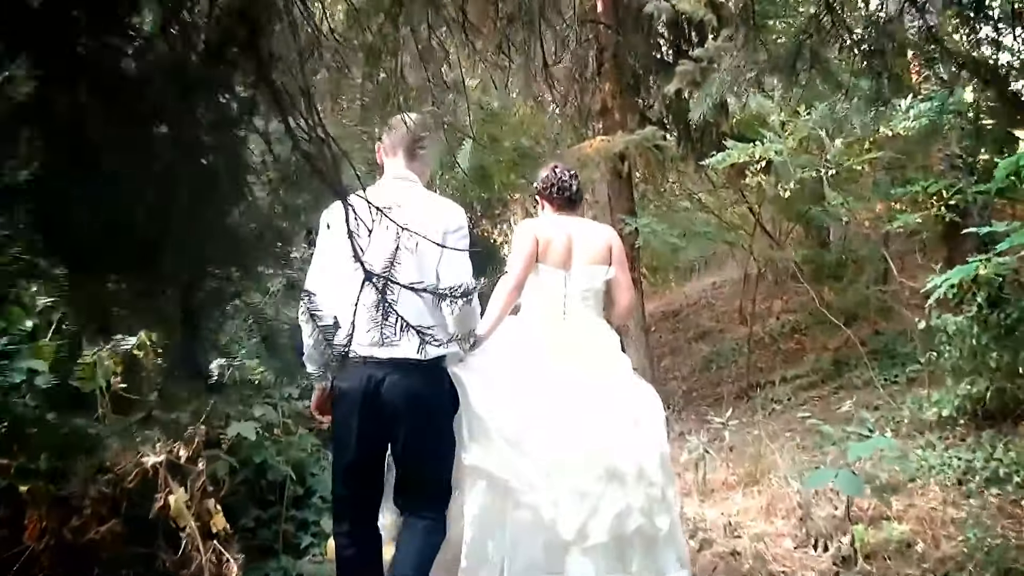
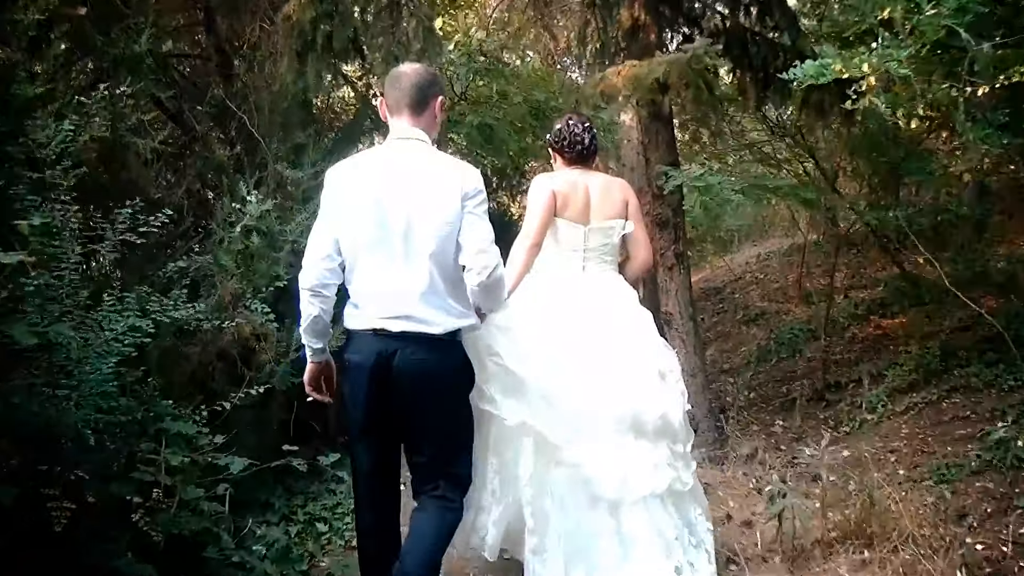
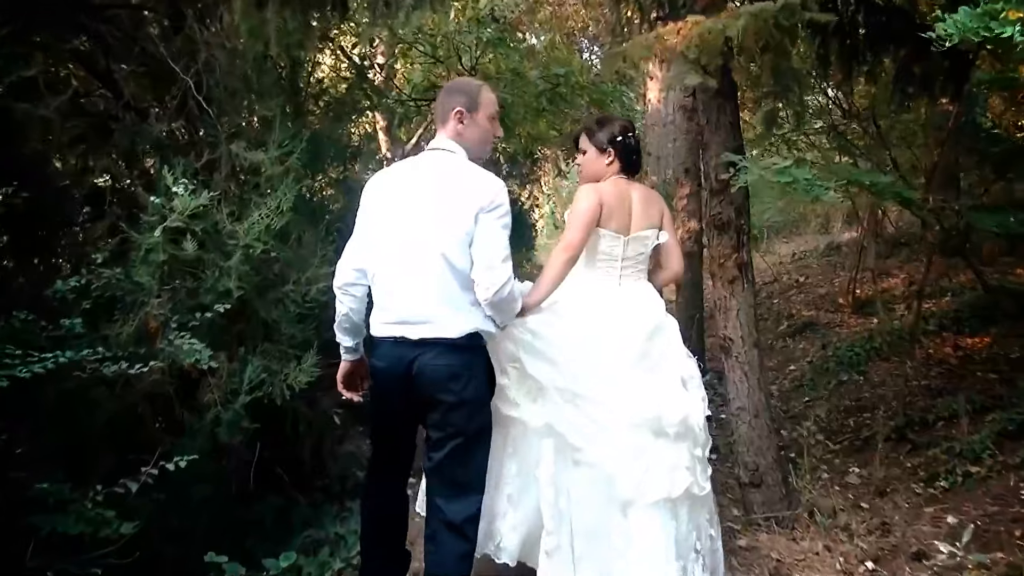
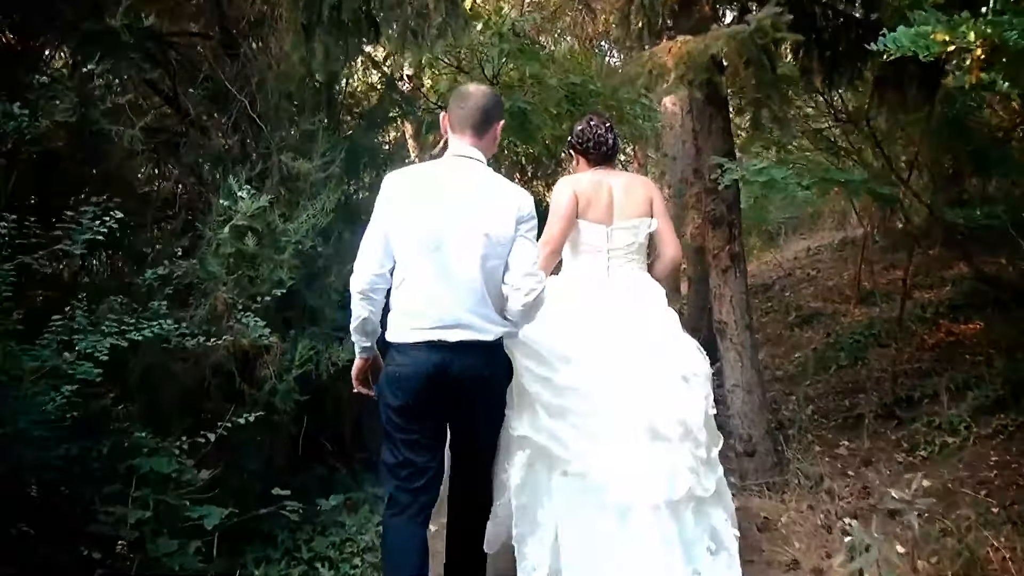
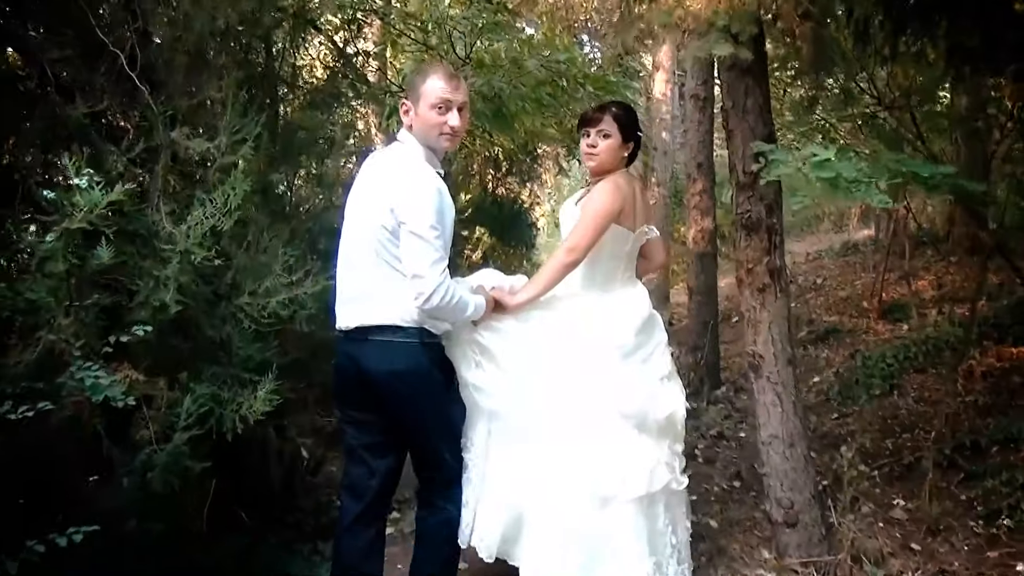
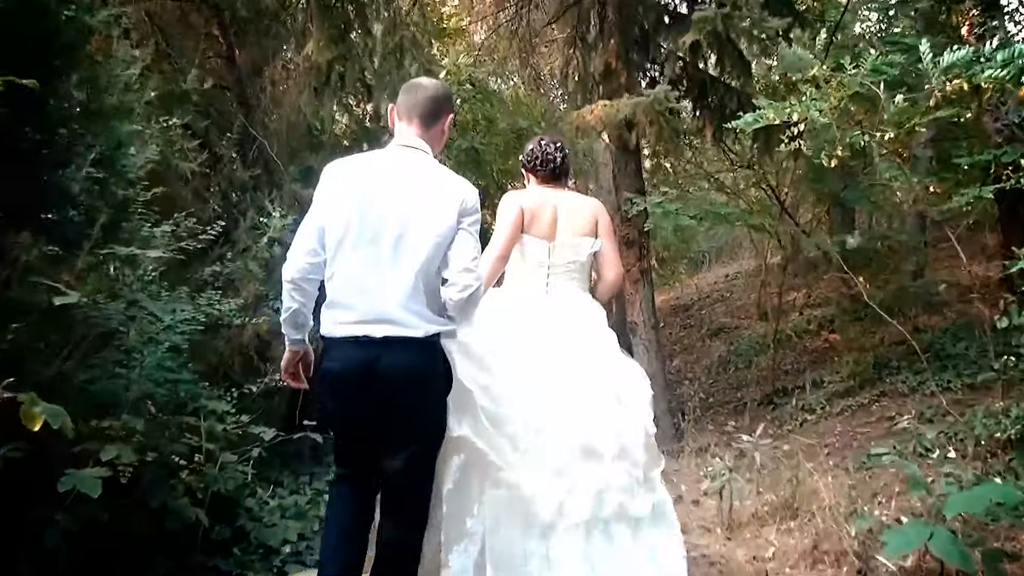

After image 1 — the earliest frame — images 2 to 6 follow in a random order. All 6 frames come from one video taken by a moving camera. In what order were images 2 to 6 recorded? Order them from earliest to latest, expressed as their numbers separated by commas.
6, 2, 4, 3, 5
